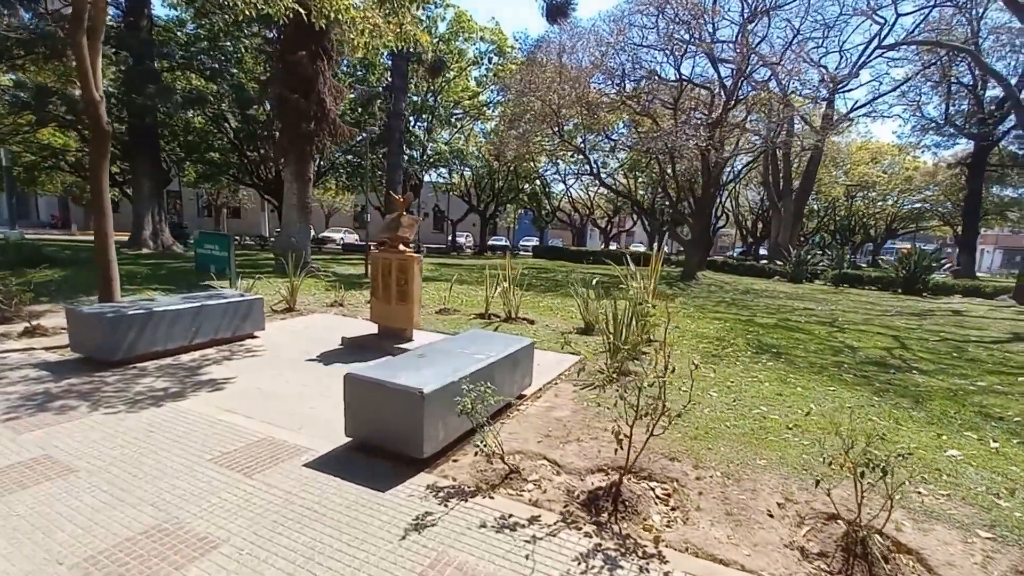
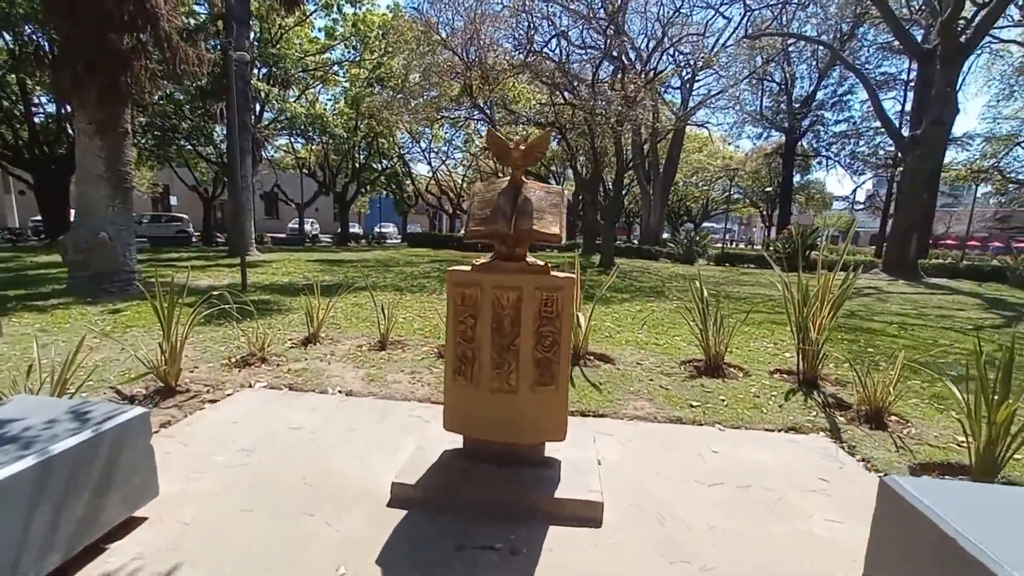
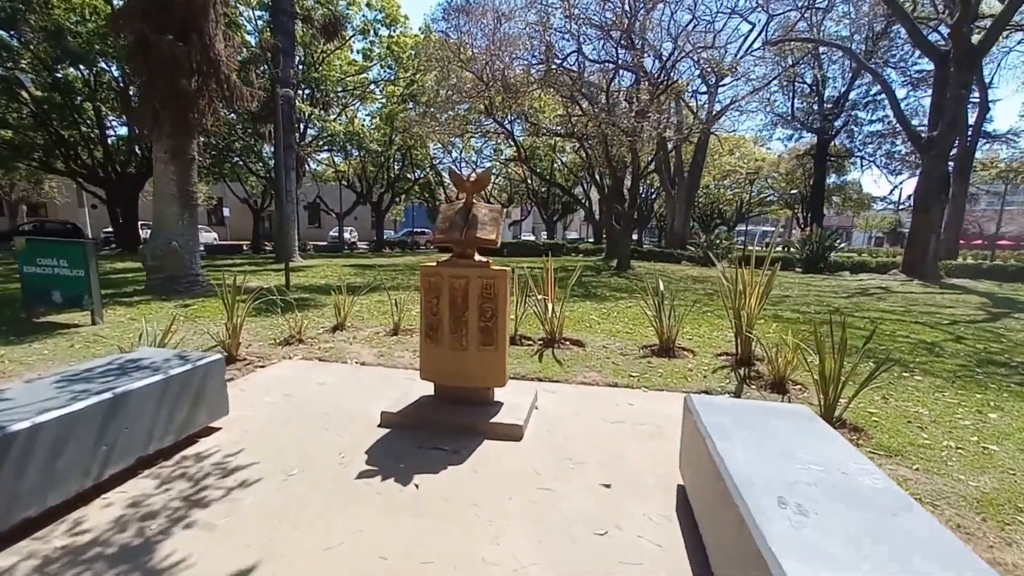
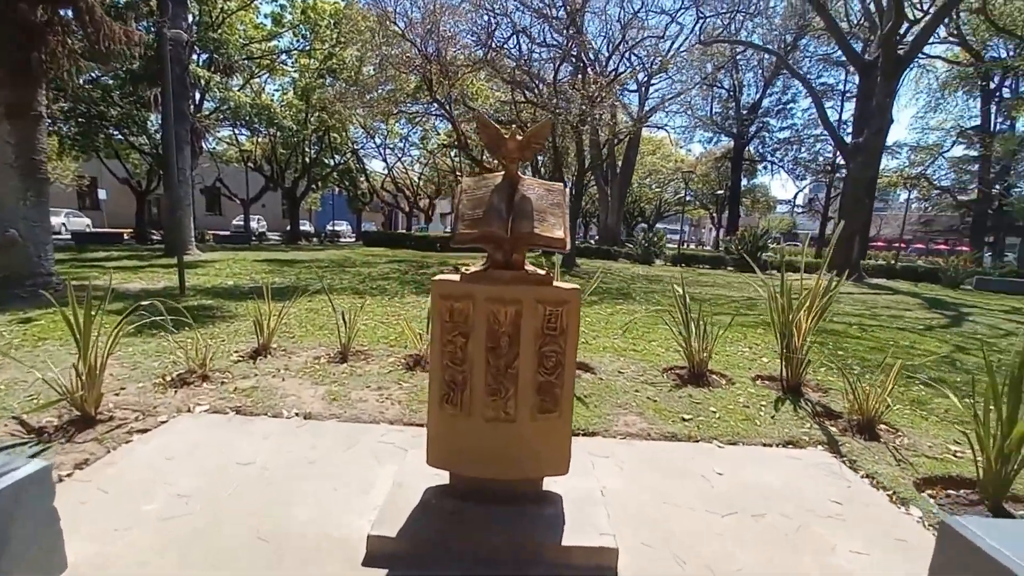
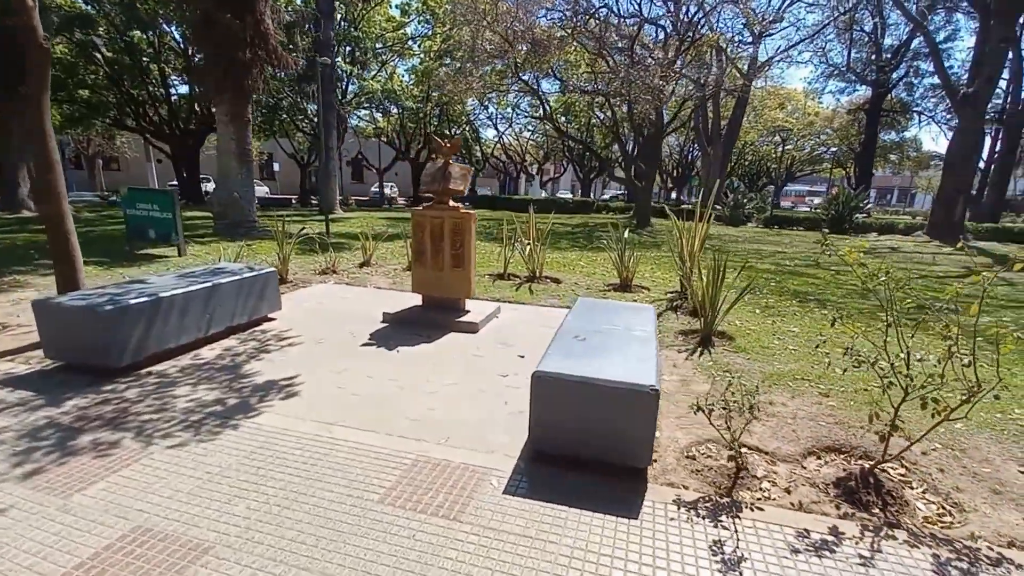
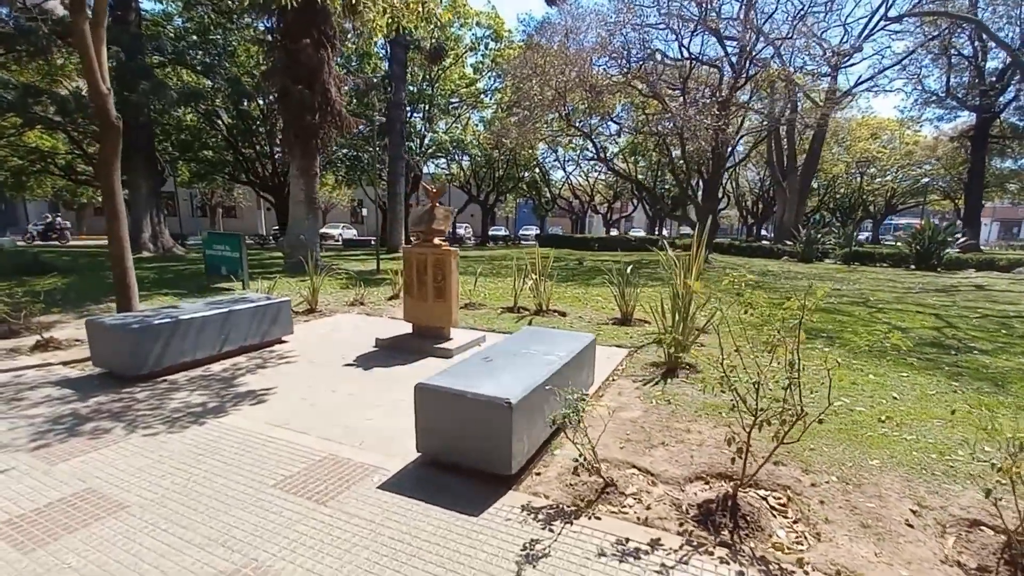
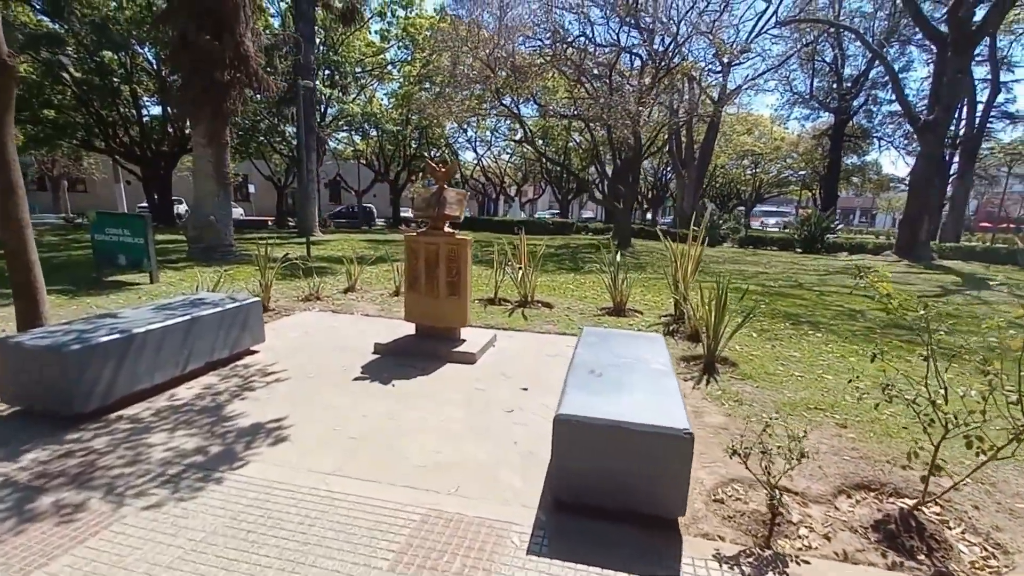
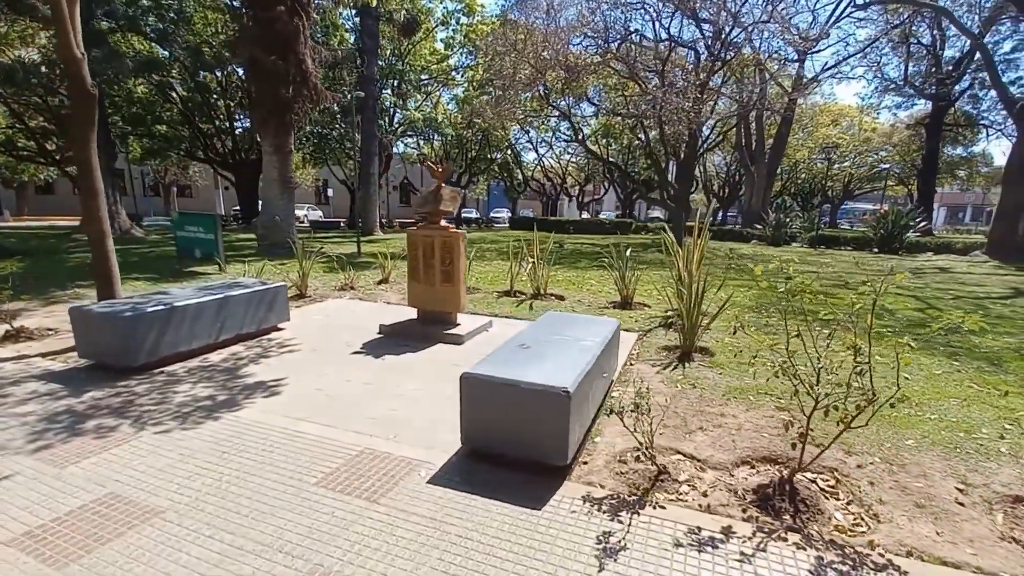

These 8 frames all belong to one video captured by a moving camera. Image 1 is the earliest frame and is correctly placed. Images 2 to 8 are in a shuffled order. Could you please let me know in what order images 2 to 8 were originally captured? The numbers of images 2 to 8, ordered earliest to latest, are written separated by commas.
6, 8, 5, 7, 3, 2, 4
